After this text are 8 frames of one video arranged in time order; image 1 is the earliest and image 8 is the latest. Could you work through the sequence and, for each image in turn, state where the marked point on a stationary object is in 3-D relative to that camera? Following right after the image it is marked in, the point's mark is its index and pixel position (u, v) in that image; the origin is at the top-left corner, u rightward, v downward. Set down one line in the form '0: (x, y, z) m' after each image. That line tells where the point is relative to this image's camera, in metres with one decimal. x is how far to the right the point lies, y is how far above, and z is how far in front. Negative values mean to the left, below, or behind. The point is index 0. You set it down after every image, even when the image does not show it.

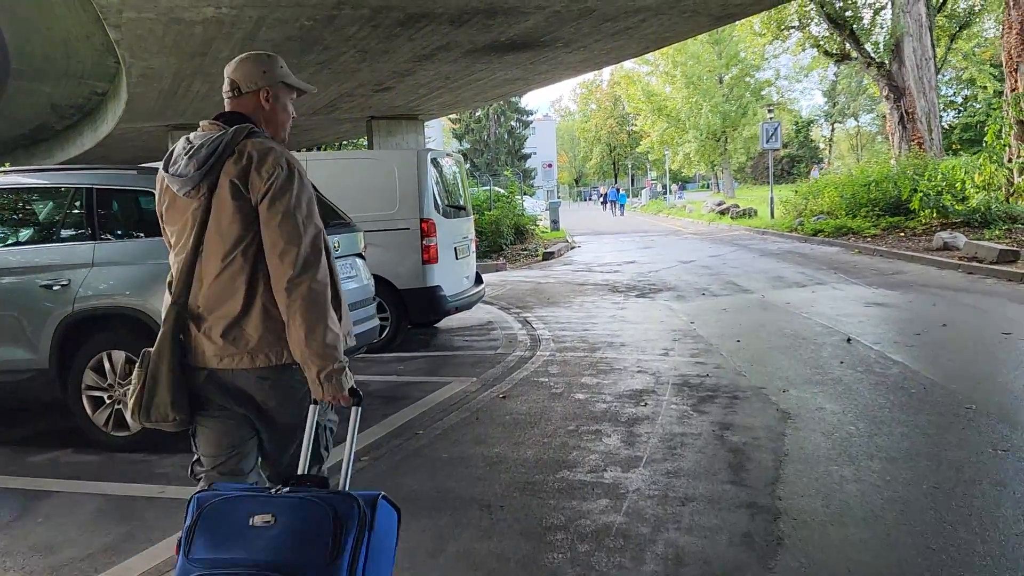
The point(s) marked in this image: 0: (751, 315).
0: (+2.1, -0.2, +6.8) m
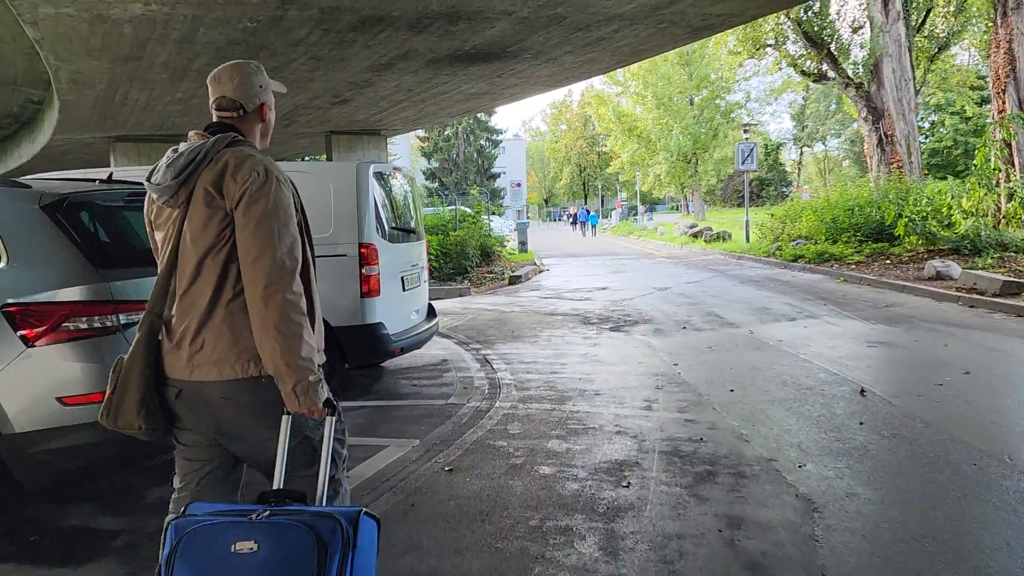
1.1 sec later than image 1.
0: (+1.7, -0.5, +6.0) m
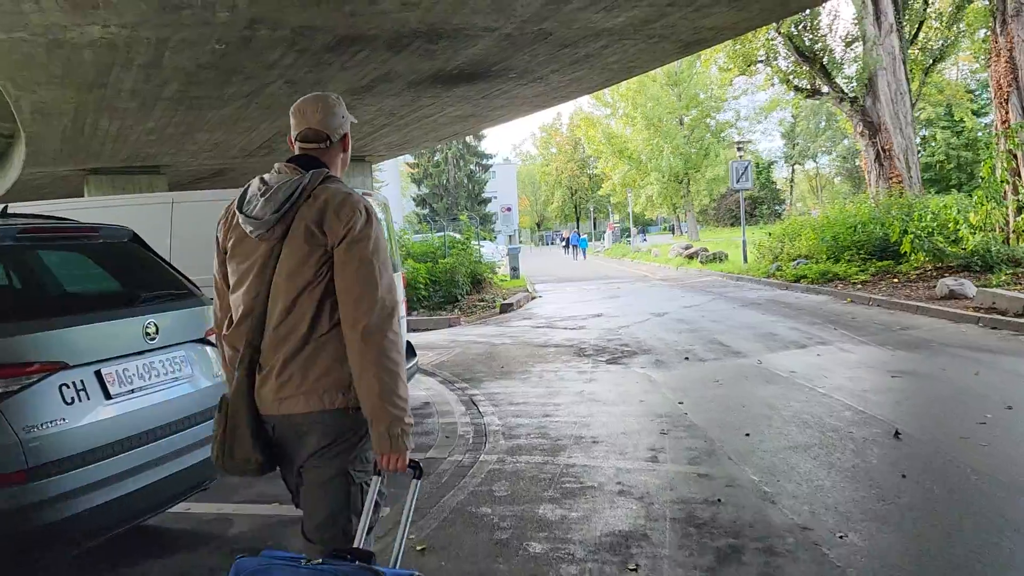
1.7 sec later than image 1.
0: (+1.7, -0.7, +5.4) m
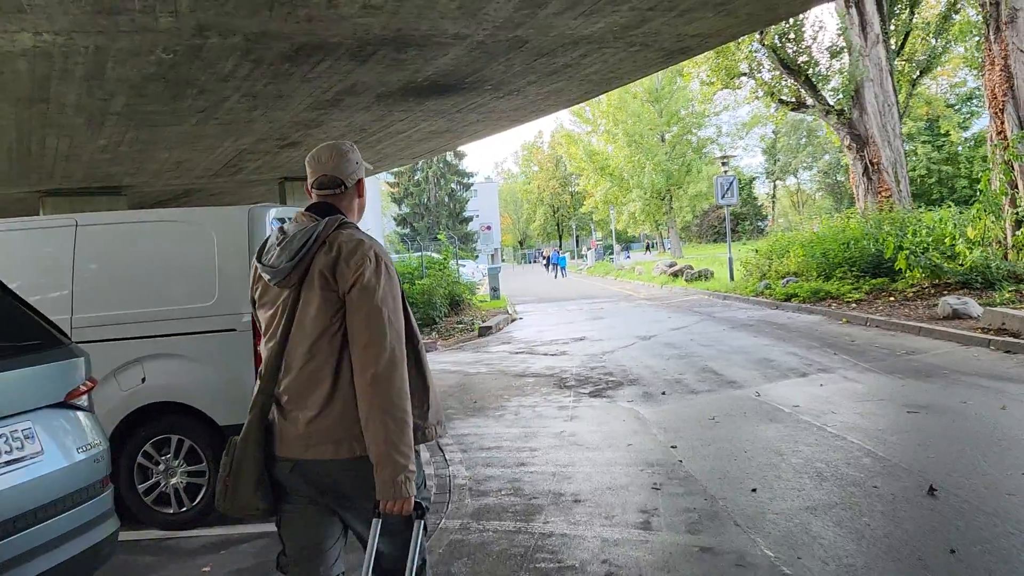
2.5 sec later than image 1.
0: (+1.5, -0.9, +4.8) m
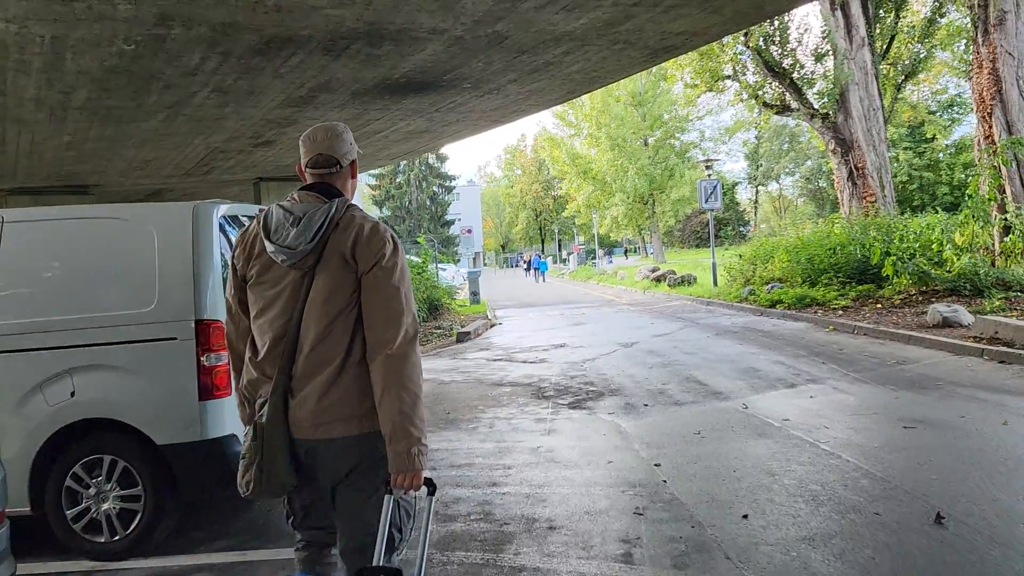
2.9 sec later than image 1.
0: (+1.3, -0.9, +4.5) m
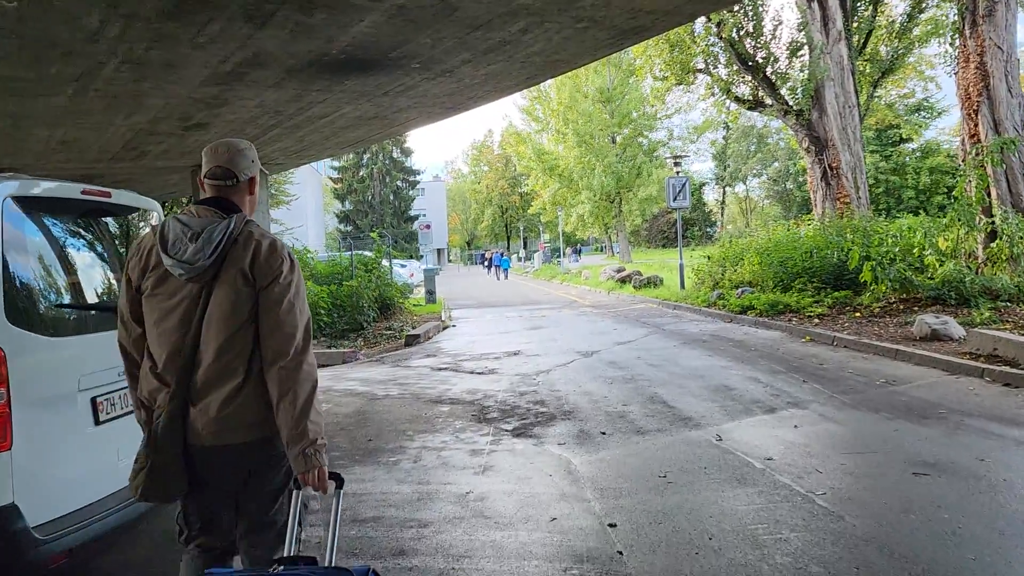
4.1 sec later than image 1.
0: (+0.9, -1.0, +3.6) m
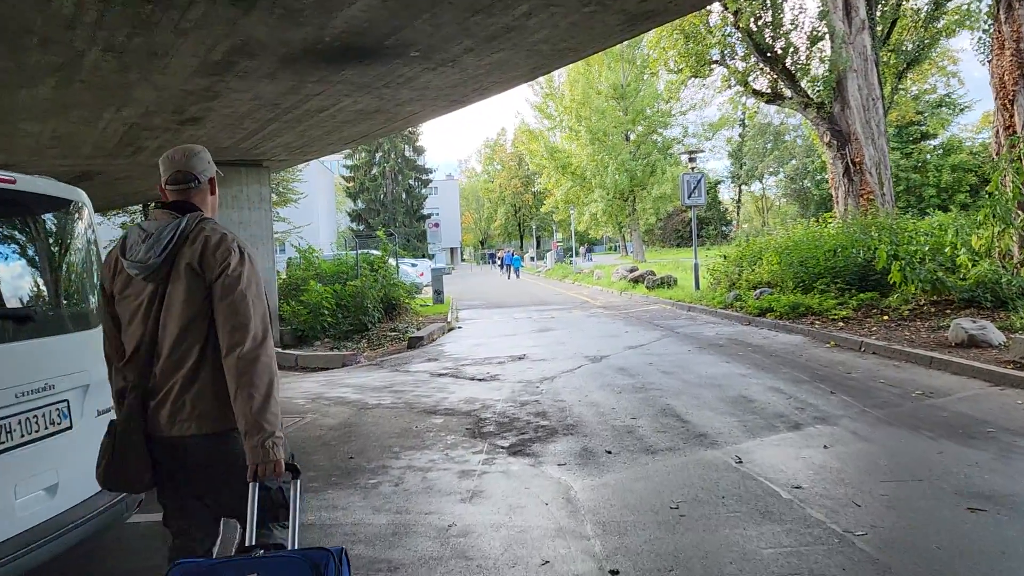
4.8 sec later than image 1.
0: (+0.9, -1.0, +3.1) m
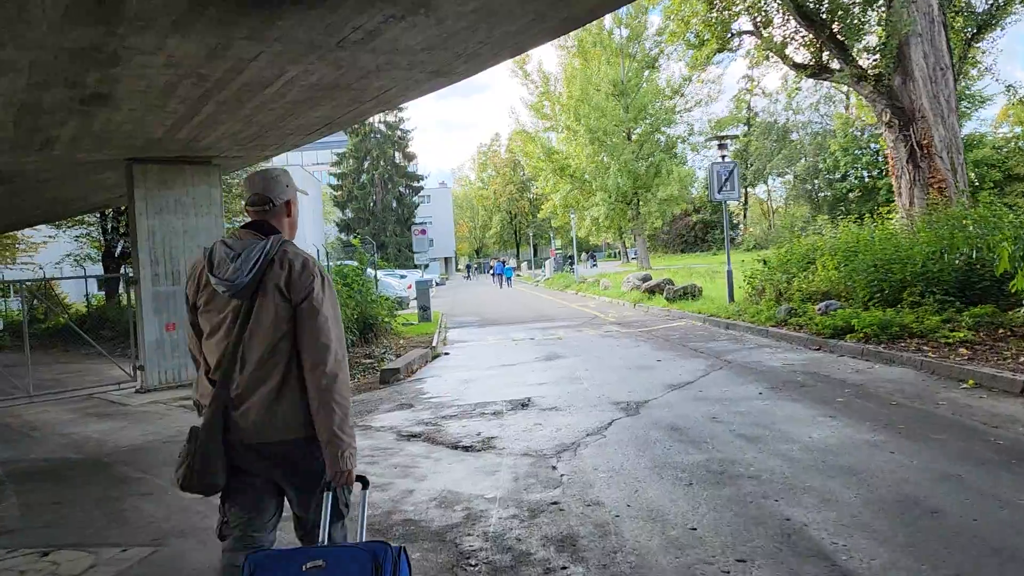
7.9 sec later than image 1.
0: (+0.9, -1.1, +0.6) m
